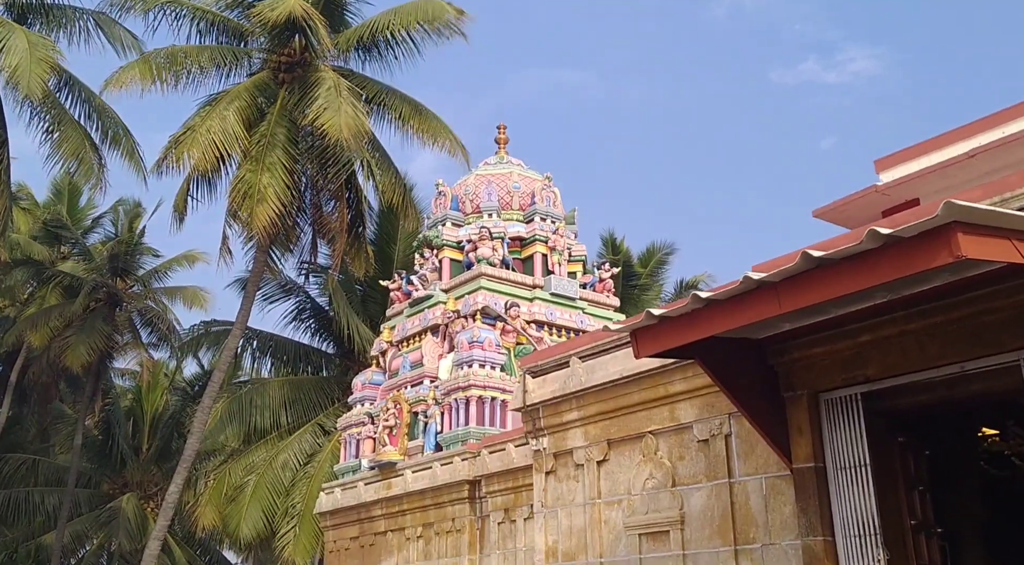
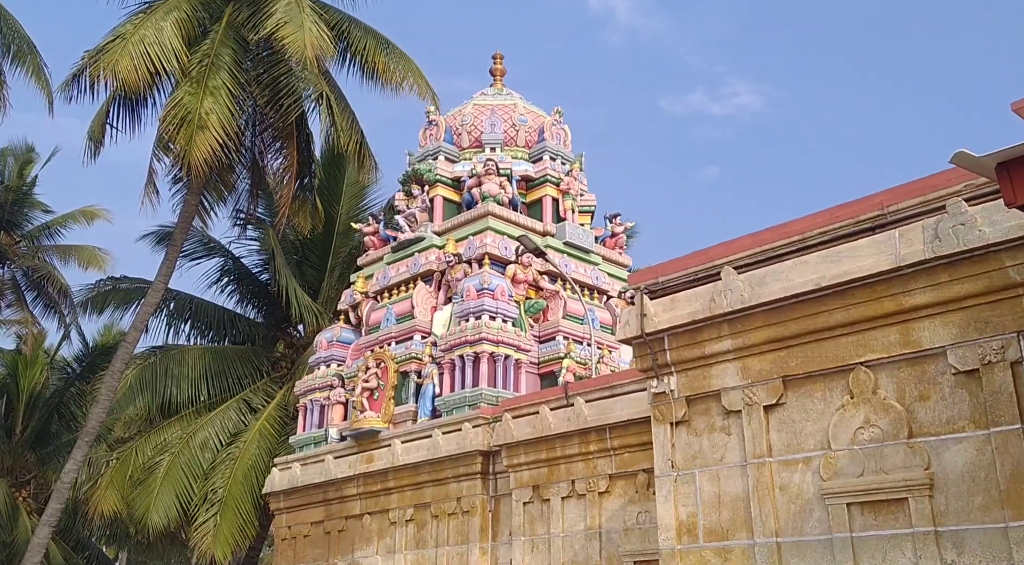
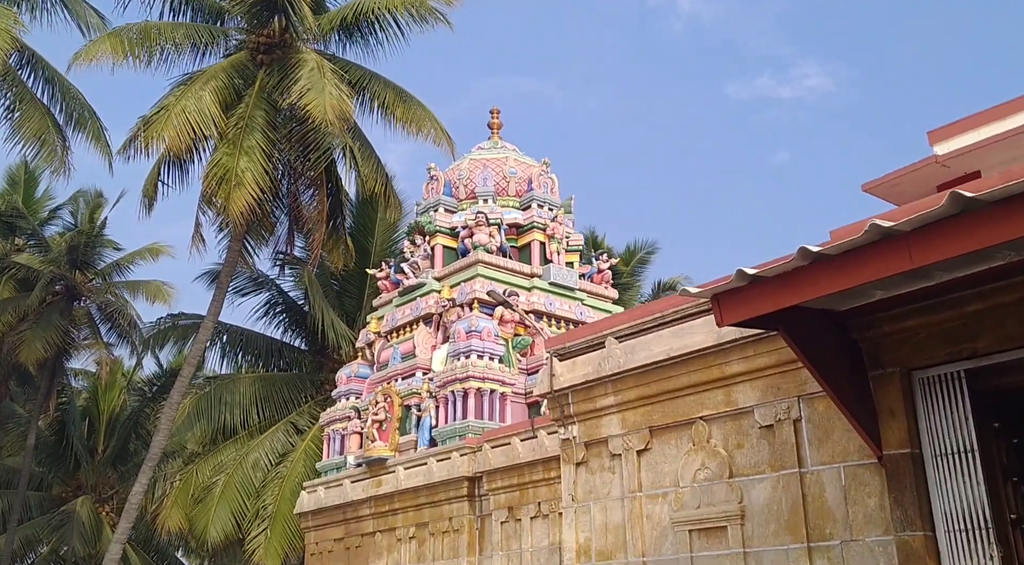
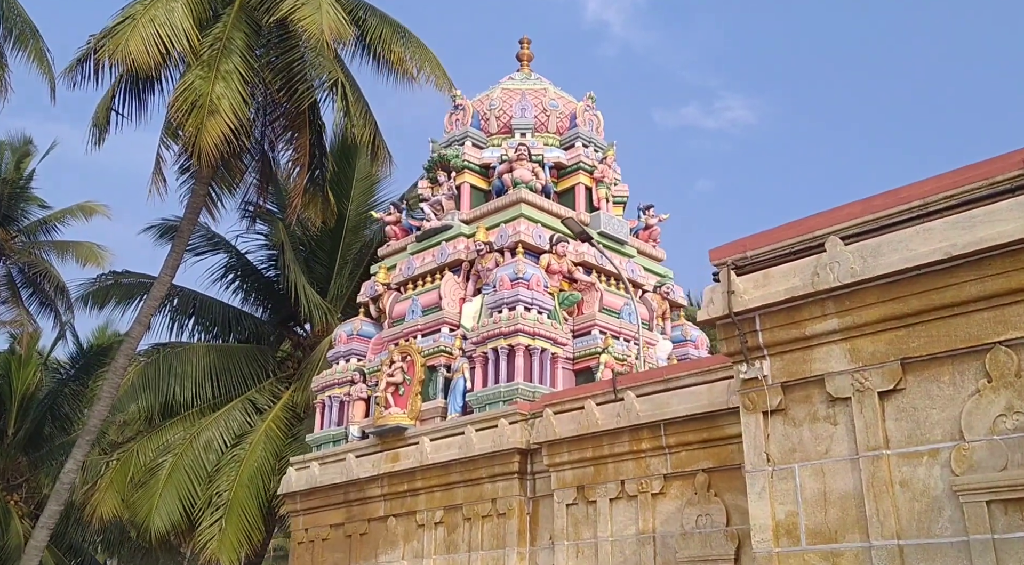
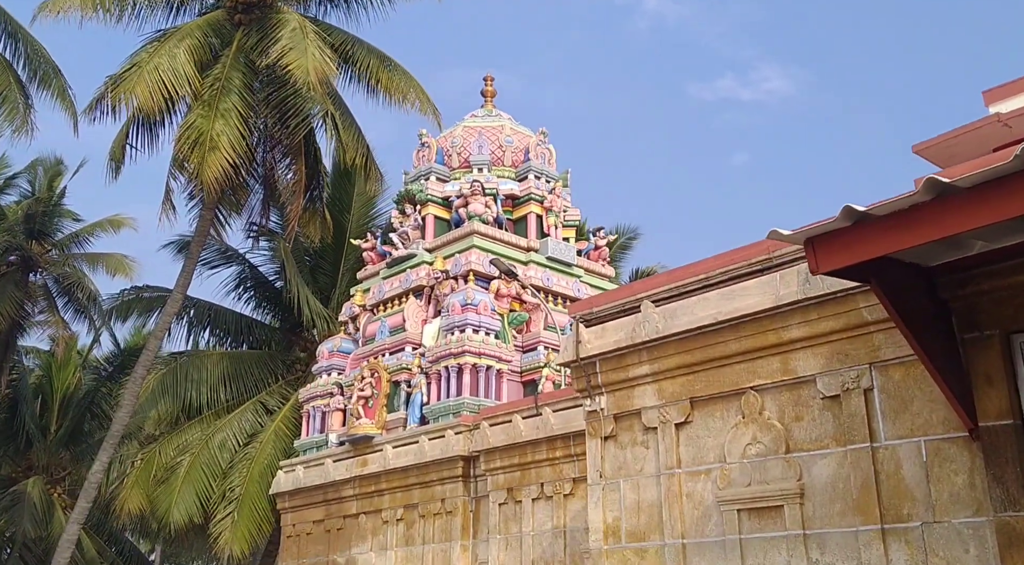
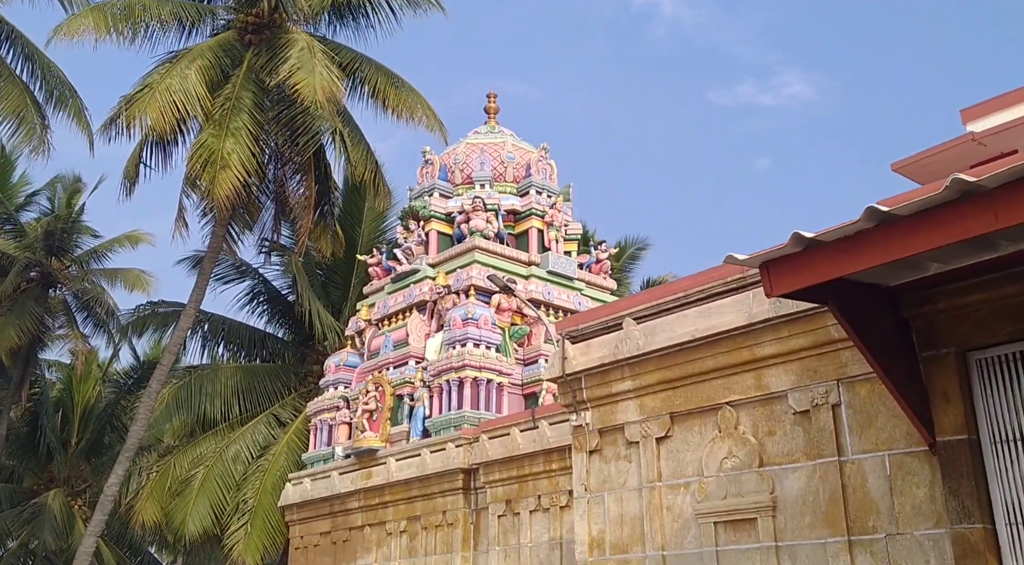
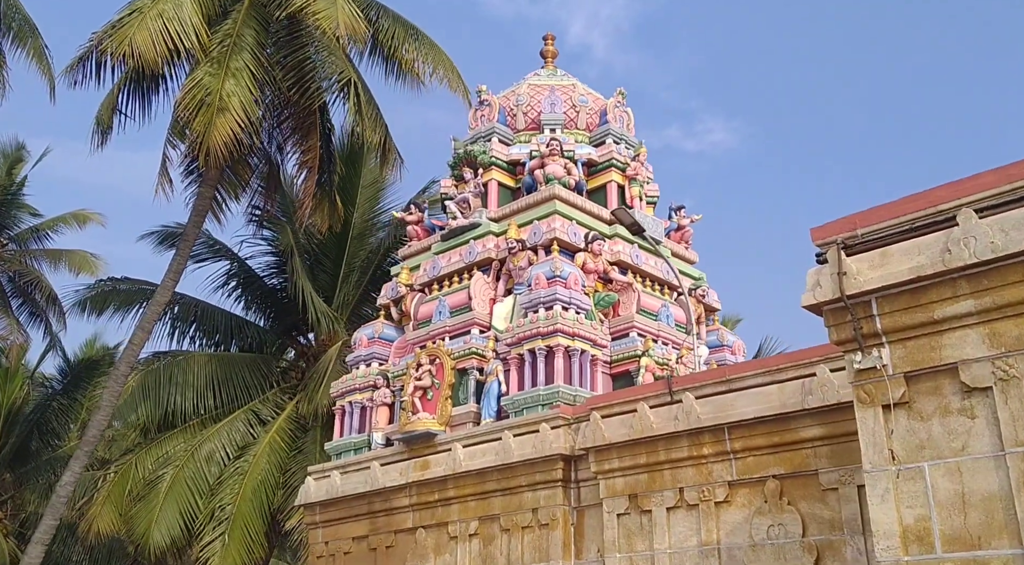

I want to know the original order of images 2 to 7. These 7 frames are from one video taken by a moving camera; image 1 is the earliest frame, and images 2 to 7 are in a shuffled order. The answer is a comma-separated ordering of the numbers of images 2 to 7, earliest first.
3, 6, 5, 2, 4, 7
